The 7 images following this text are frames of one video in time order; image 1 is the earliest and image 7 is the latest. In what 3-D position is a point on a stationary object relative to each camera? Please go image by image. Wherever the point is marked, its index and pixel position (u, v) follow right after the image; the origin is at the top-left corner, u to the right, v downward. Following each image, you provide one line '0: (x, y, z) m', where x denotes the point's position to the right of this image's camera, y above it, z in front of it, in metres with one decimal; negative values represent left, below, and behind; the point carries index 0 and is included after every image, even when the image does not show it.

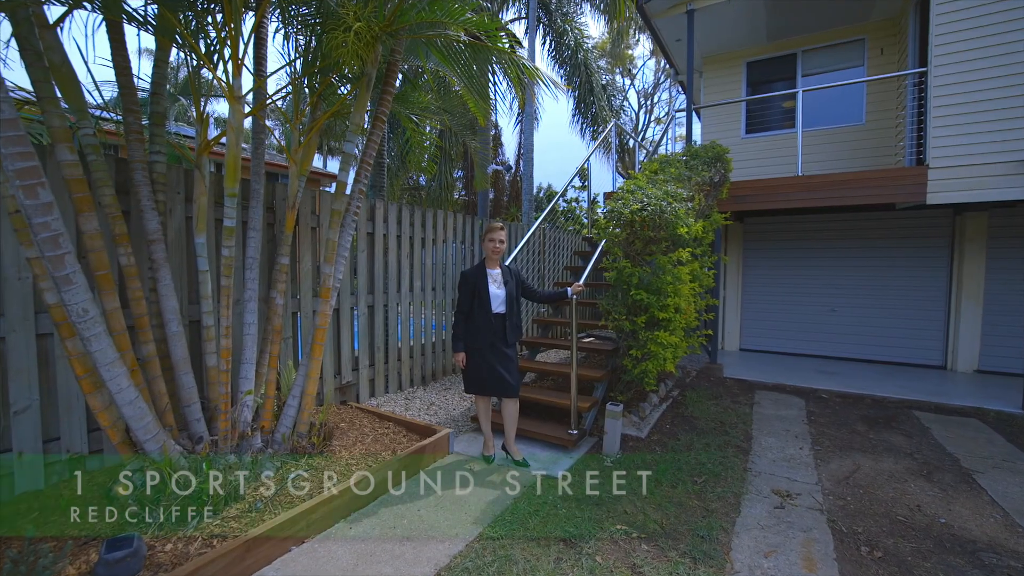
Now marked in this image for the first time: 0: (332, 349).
0: (-1.9, -0.6, +4.1) m
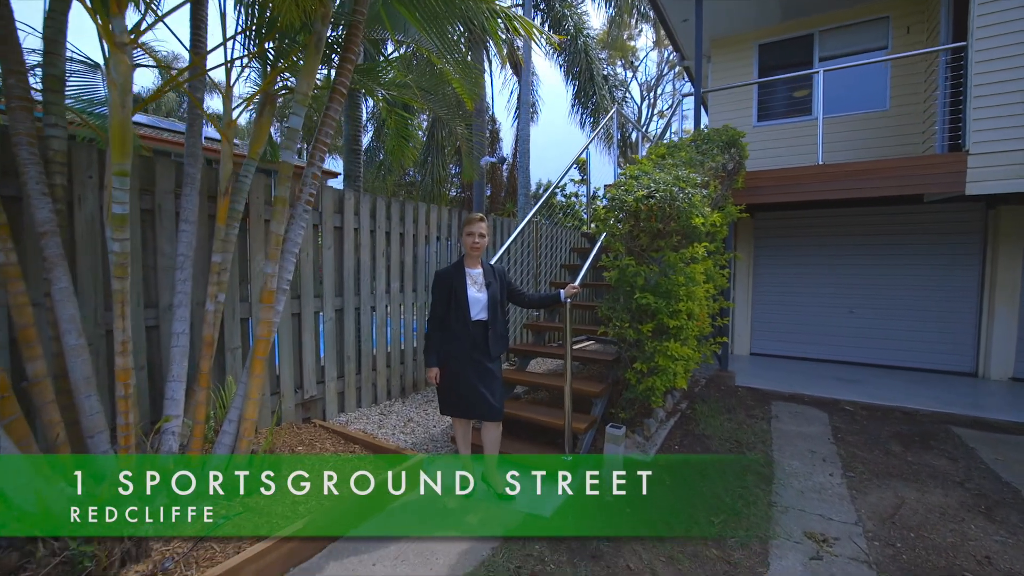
0: (-2.0, -0.7, +3.6) m
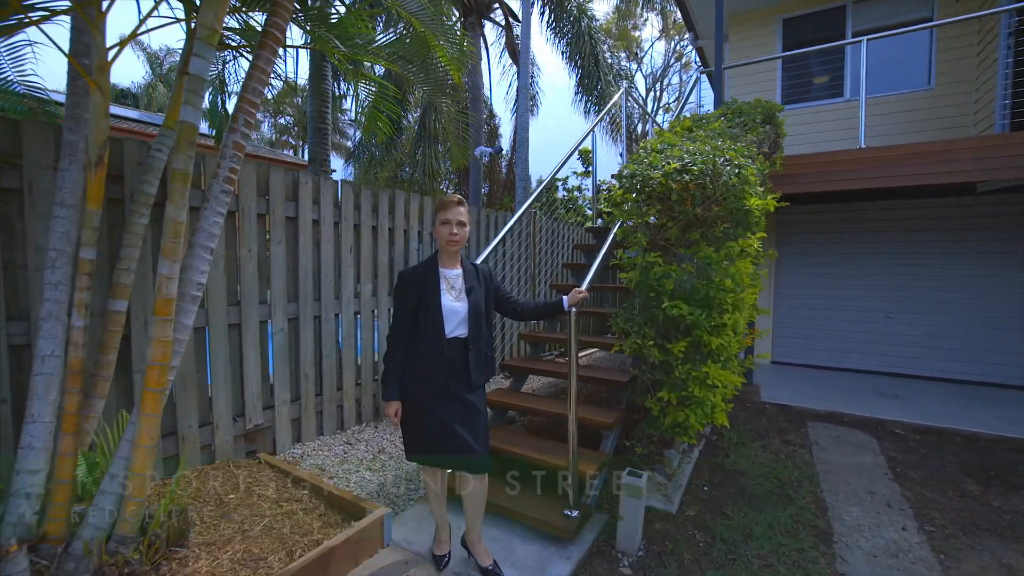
0: (-2.1, -0.7, +2.9) m
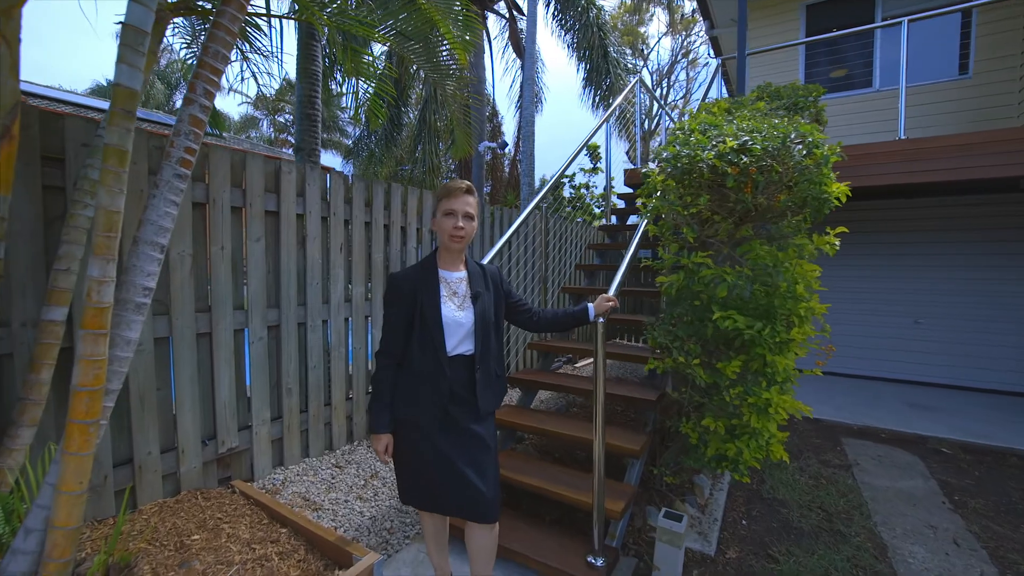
0: (-2.0, -0.7, +2.5) m
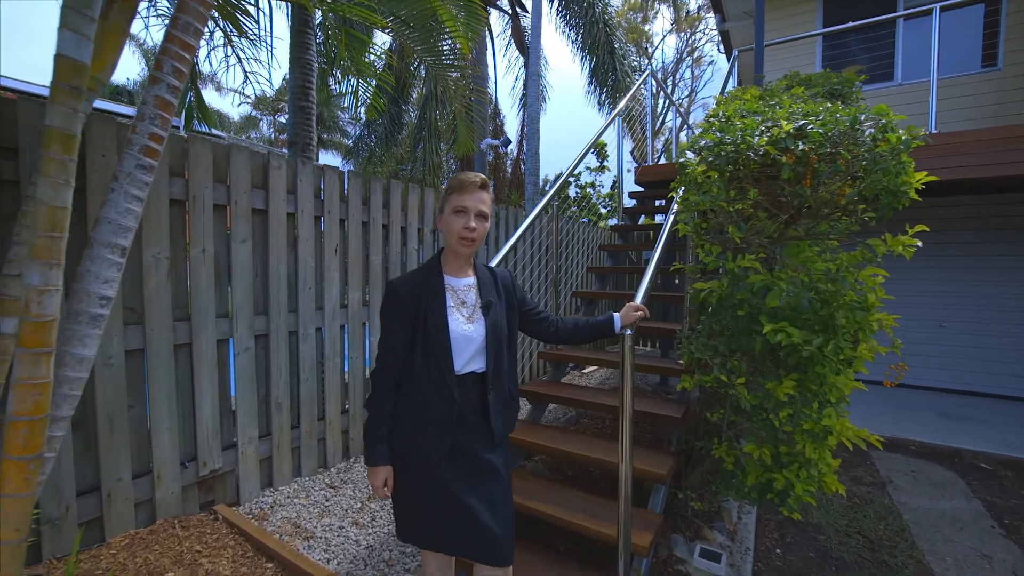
0: (-2.0, -0.7, +2.3) m
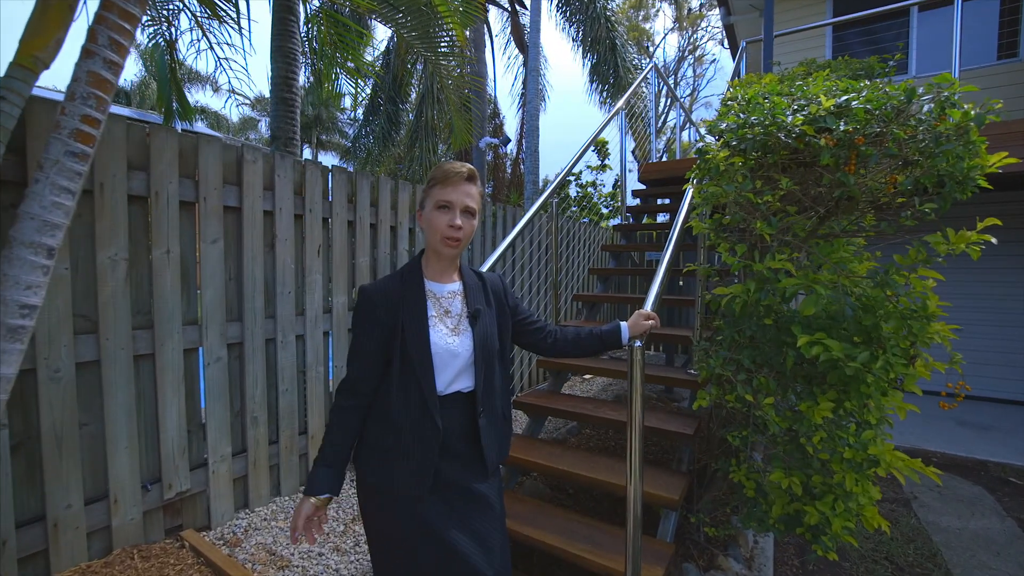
0: (-2.0, -0.8, +2.1) m
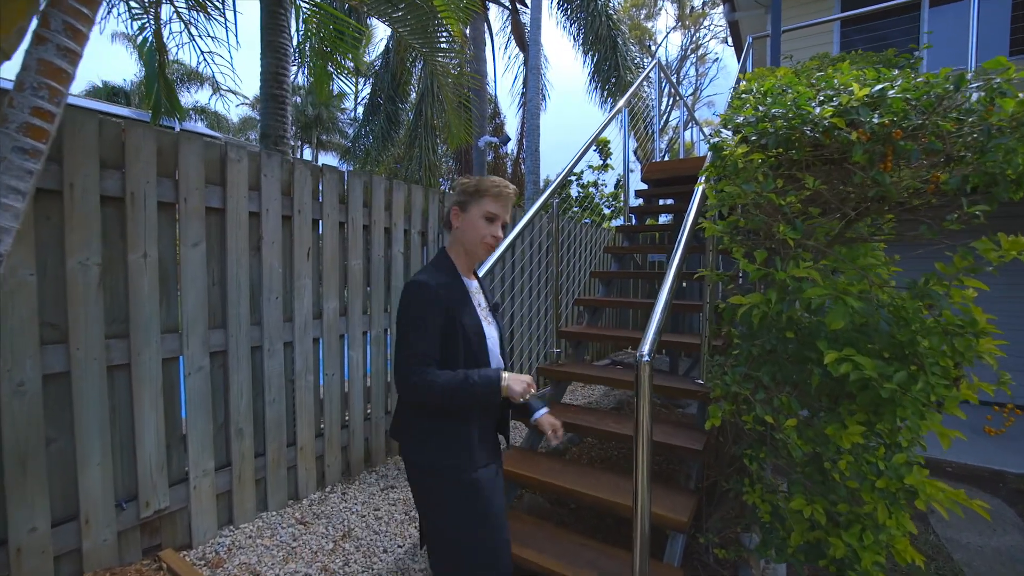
0: (-2.0, -0.8, +1.9) m
